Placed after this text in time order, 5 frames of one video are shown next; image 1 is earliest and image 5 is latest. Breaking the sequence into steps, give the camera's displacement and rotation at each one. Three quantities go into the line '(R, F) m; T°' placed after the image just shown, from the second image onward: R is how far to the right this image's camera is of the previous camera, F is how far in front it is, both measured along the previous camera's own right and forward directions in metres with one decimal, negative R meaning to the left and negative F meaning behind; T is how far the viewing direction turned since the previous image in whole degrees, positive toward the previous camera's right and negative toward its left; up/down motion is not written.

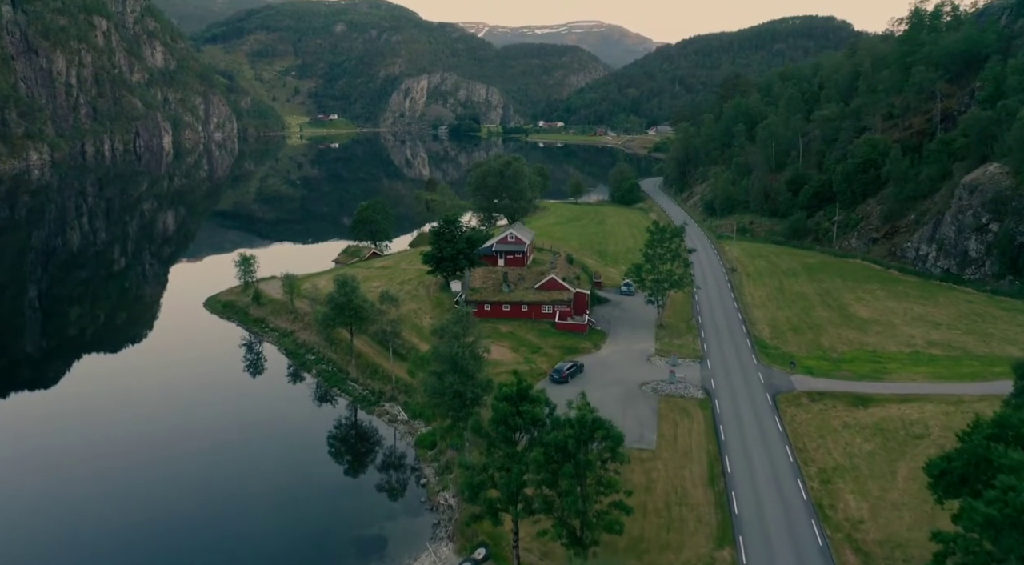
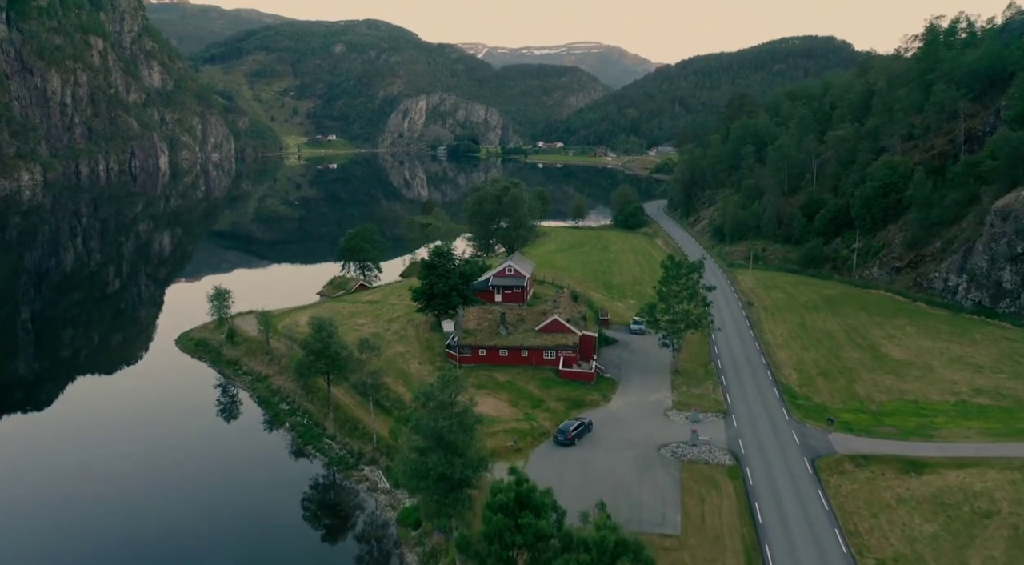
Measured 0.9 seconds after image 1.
(+0.1, +5.1) m; 0°
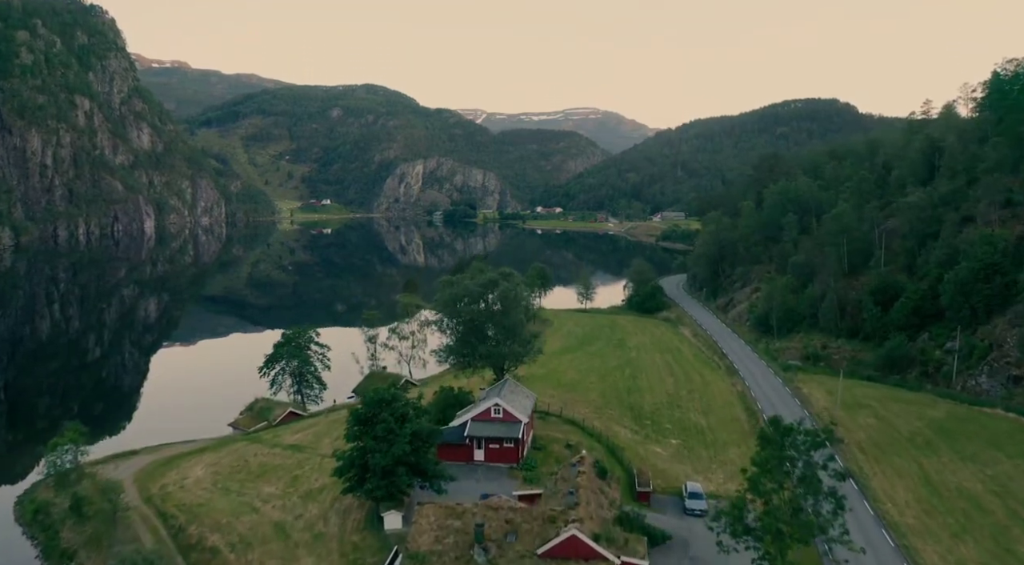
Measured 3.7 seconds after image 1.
(+0.5, +17.6) m; 0°
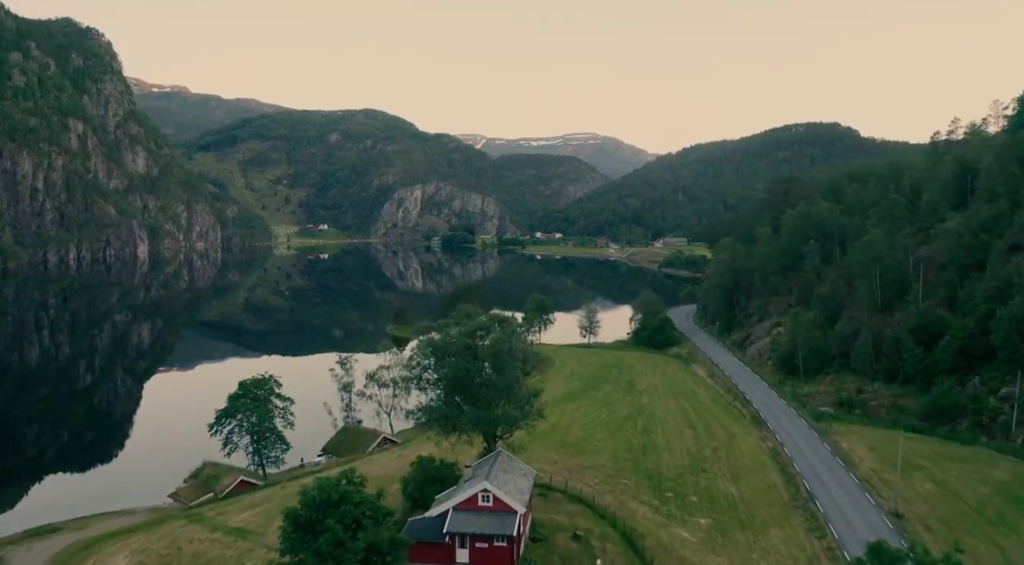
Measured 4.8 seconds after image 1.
(+0.2, +6.9) m; 0°
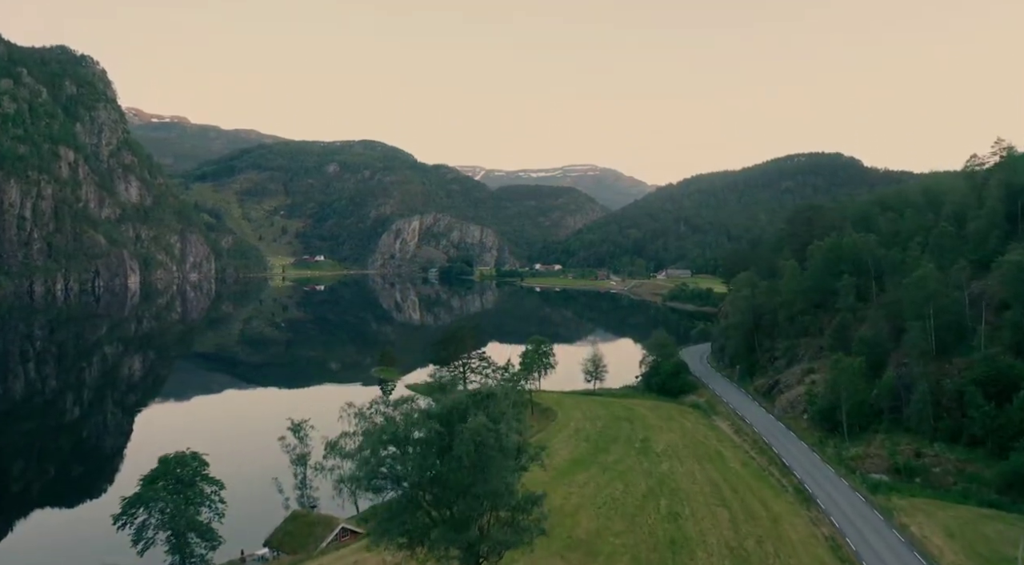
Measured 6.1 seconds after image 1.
(+0.3, +8.6) m; 0°
